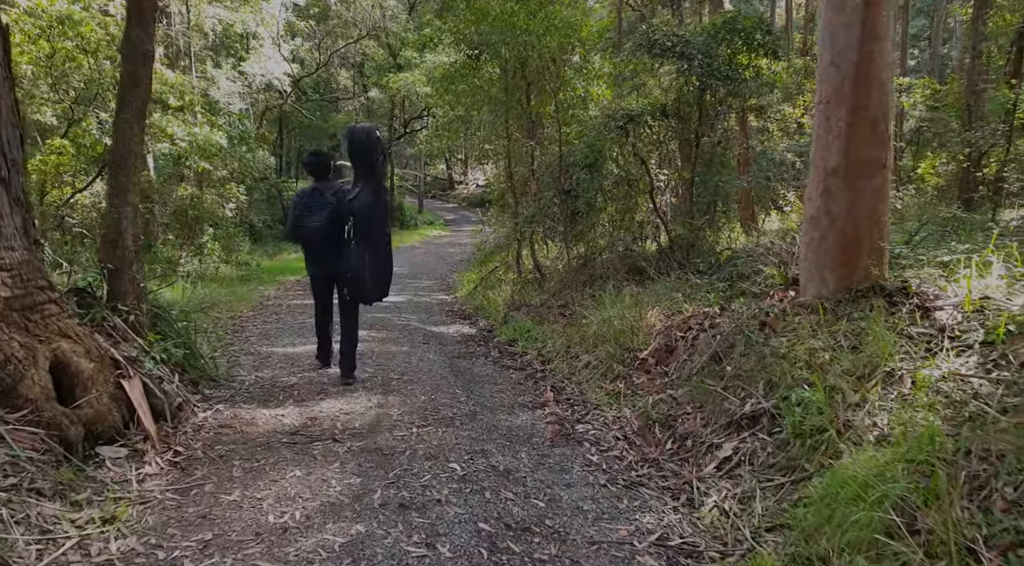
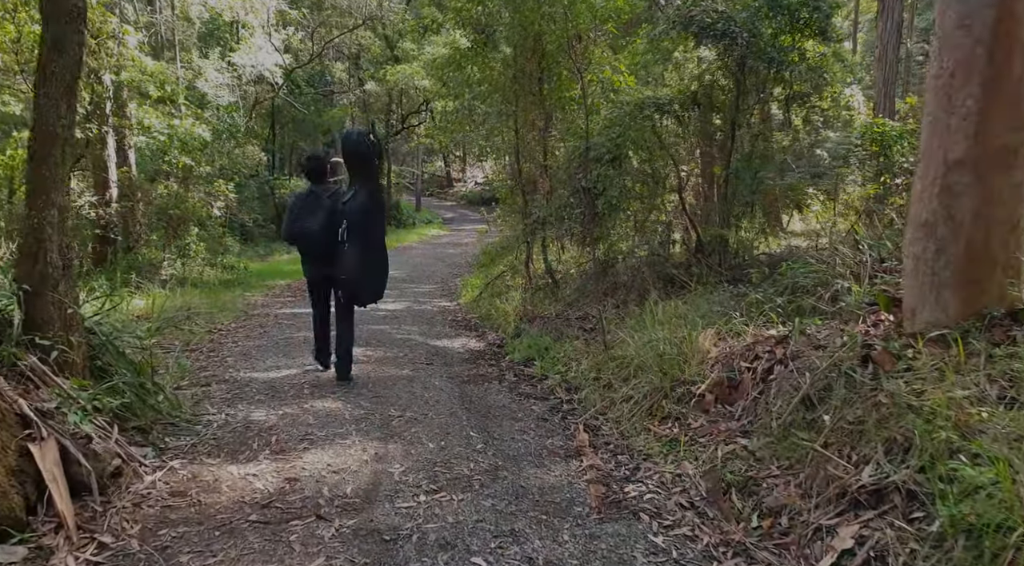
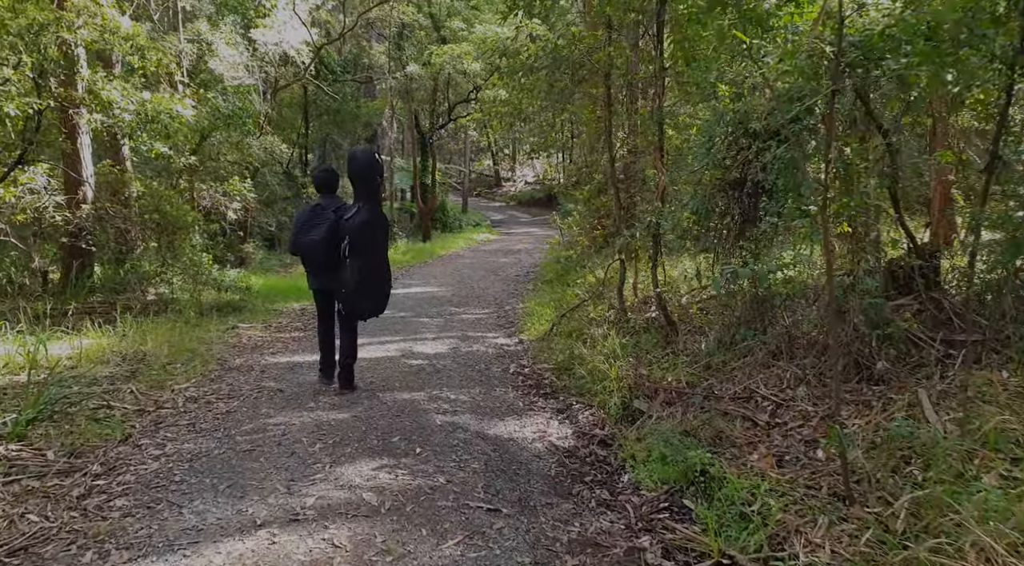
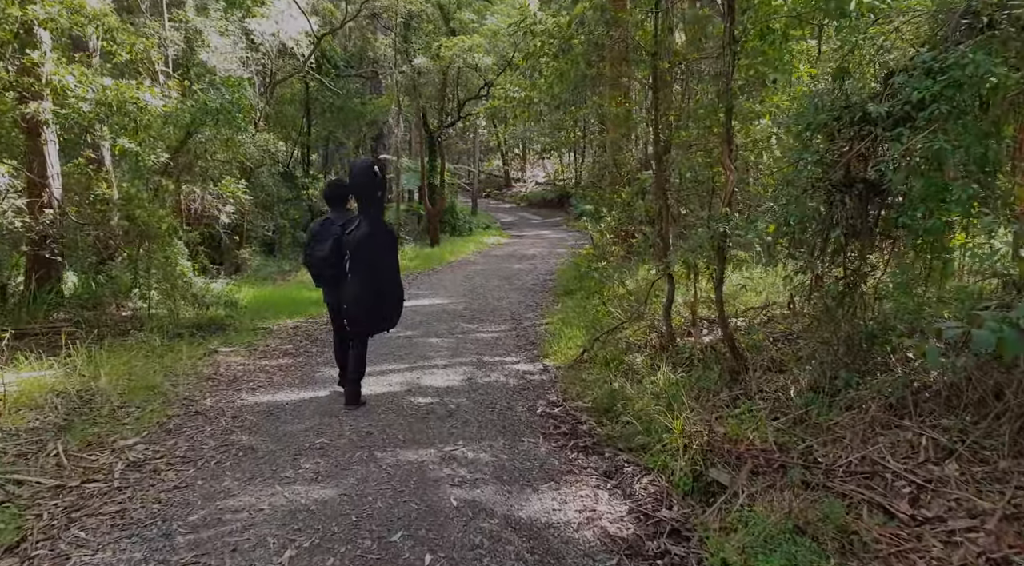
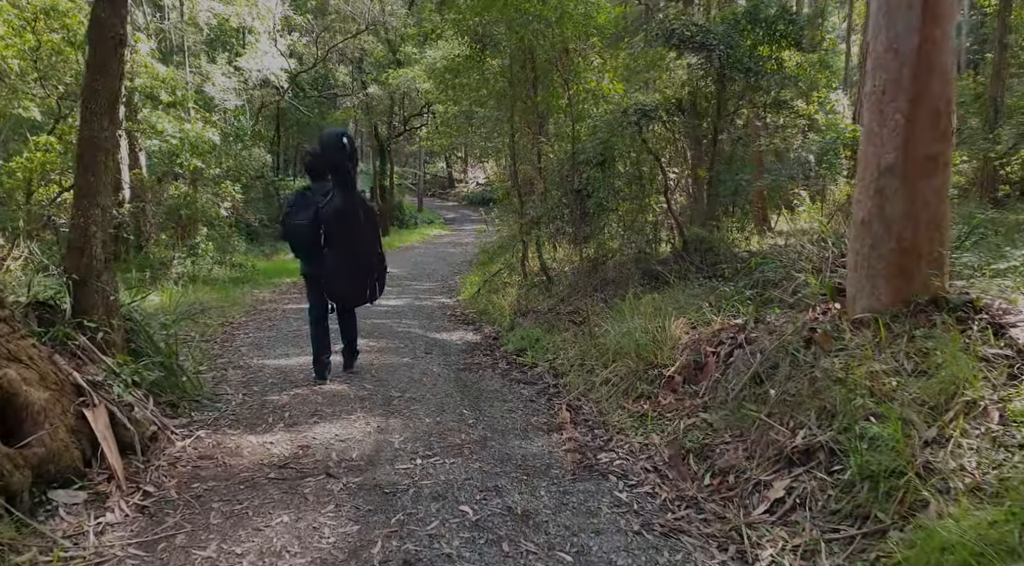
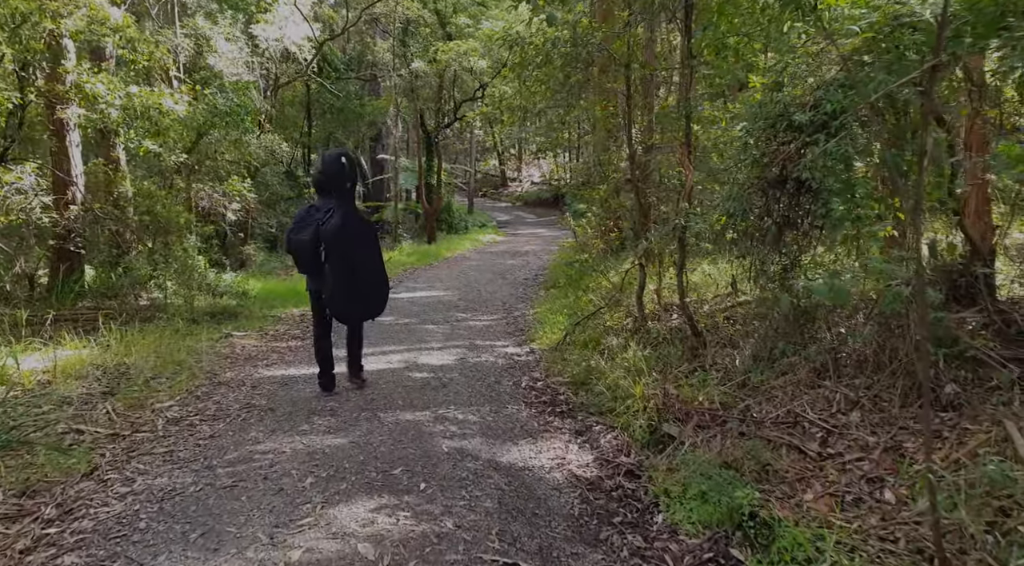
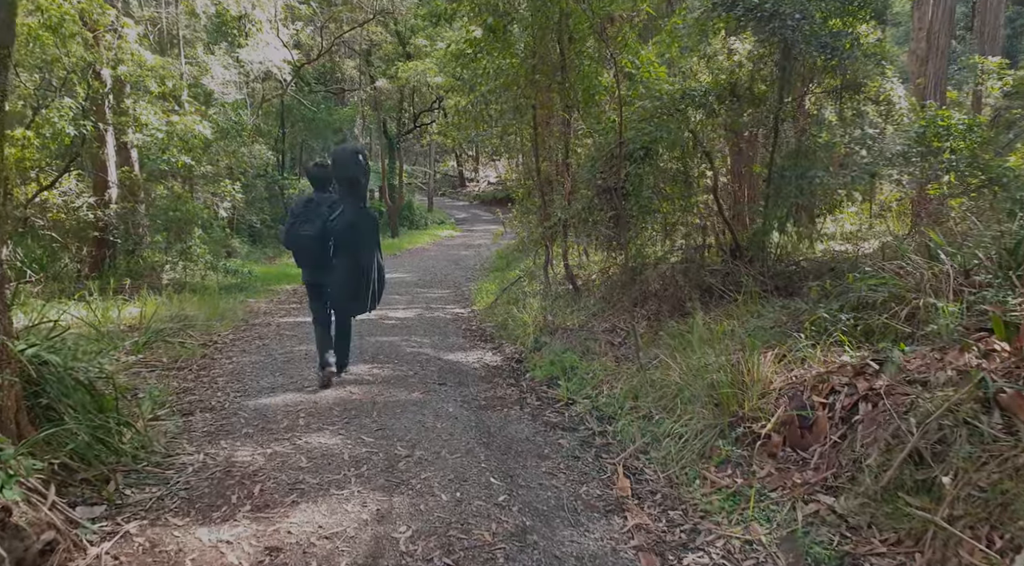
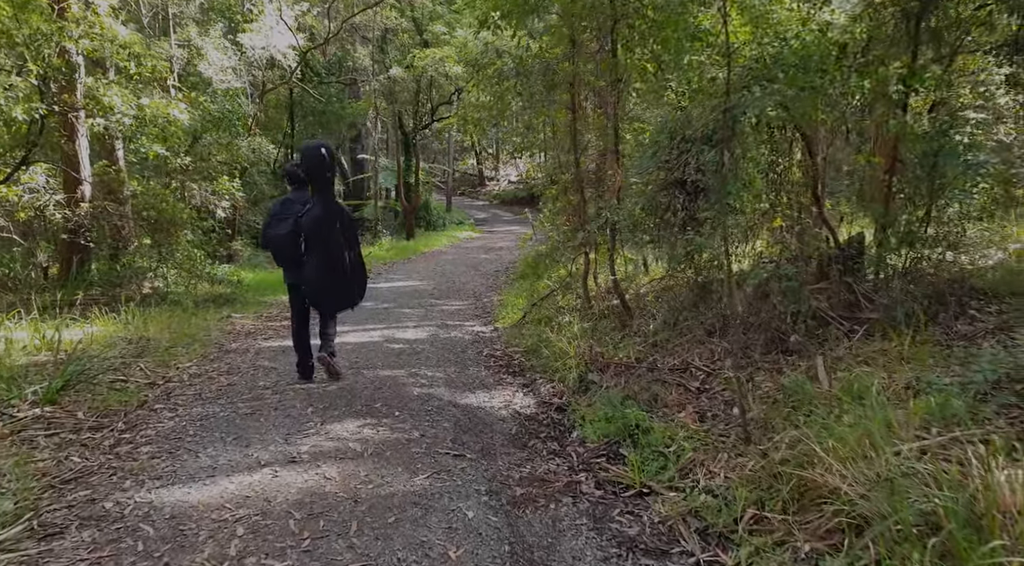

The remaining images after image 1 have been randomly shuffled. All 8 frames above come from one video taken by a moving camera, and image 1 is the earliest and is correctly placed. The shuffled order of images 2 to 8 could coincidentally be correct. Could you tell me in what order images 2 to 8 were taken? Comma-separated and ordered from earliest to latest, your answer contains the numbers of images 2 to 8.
5, 2, 7, 8, 3, 6, 4
